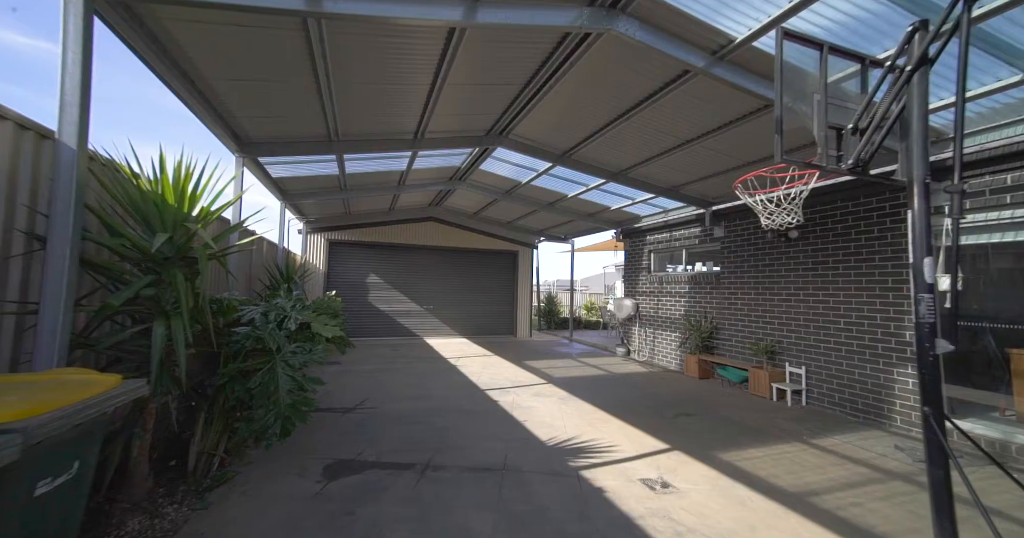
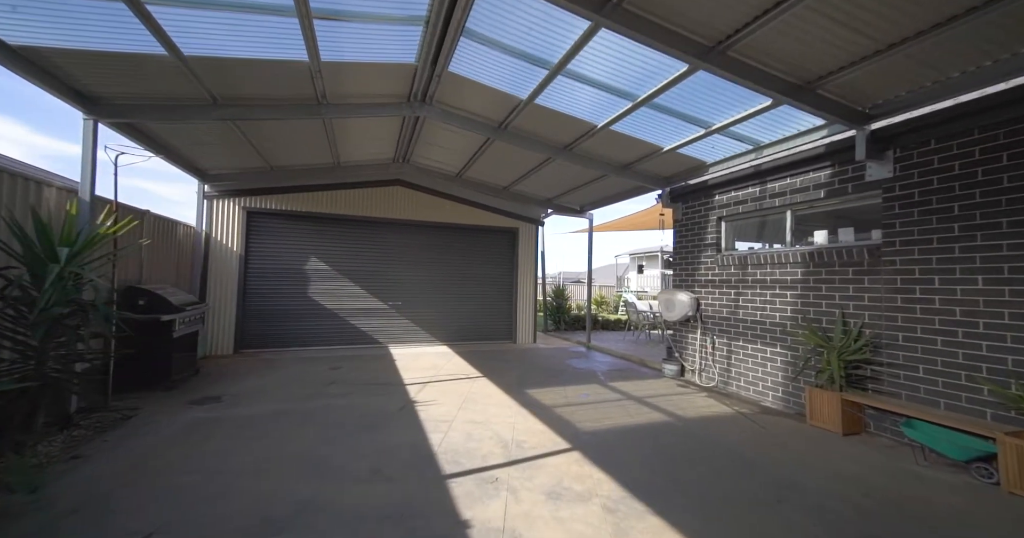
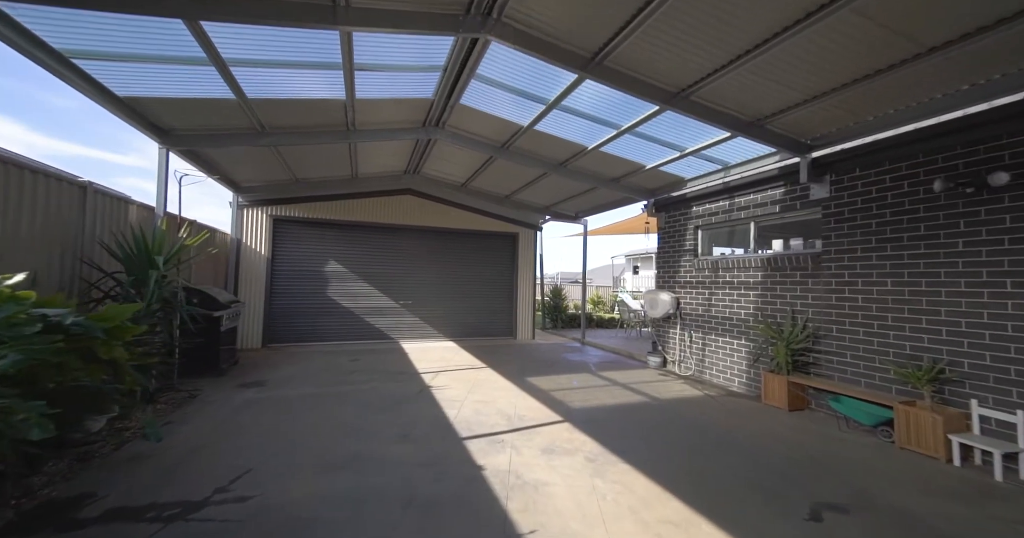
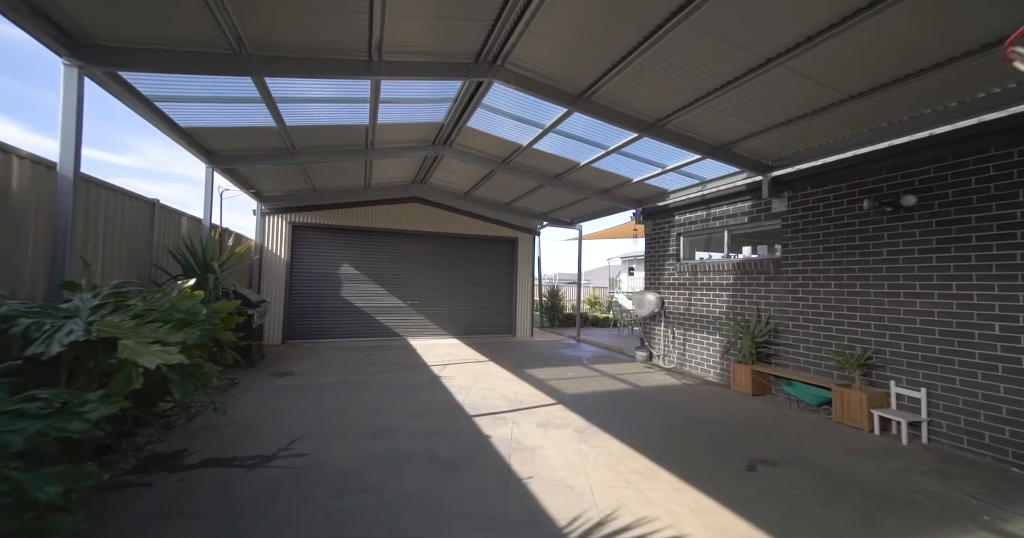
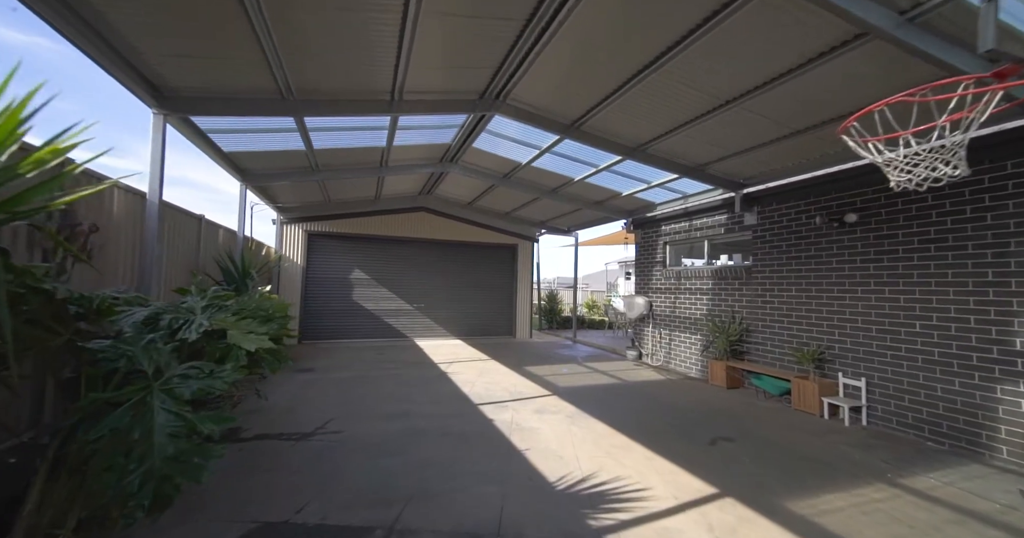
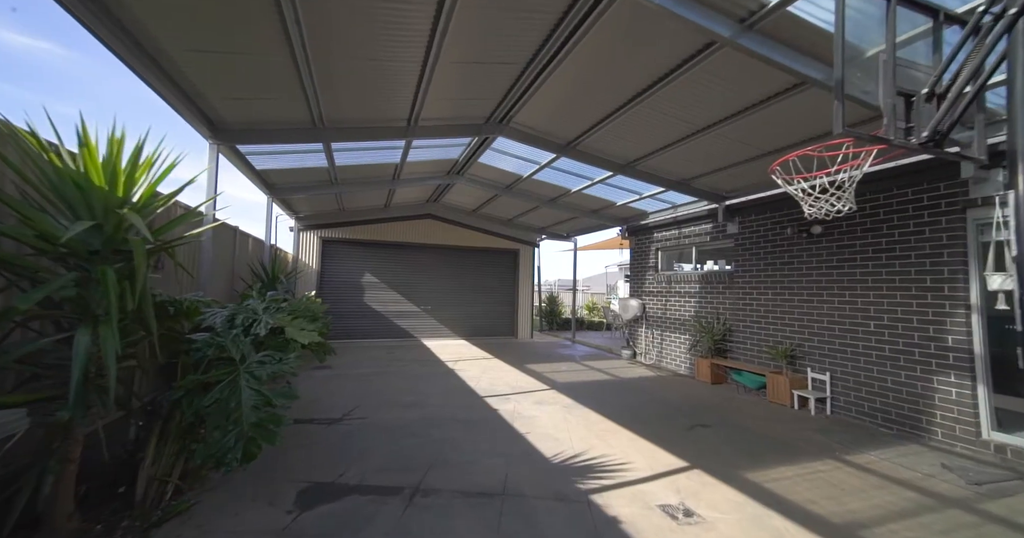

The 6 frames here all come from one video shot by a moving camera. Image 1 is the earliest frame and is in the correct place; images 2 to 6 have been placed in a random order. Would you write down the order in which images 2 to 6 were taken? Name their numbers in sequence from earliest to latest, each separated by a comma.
6, 5, 4, 3, 2
